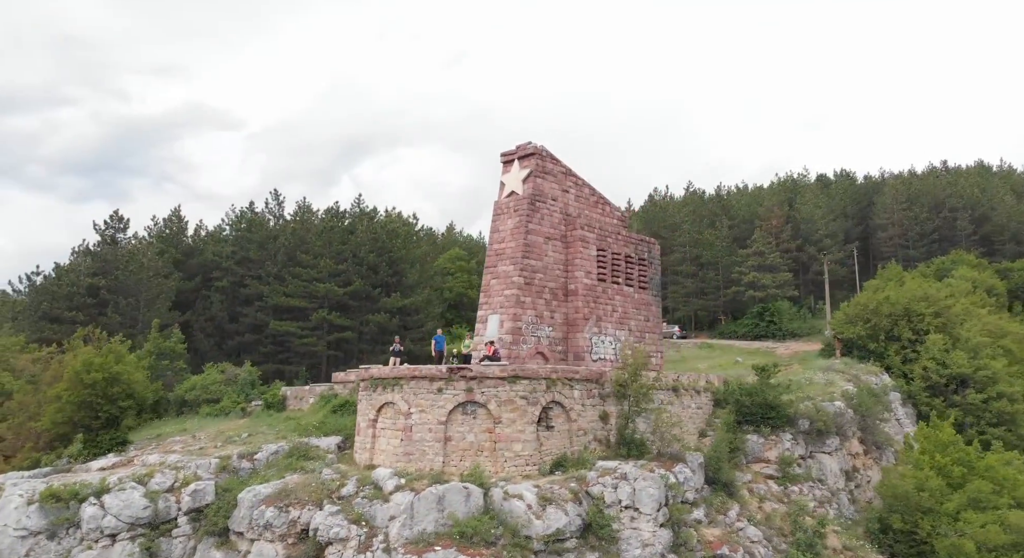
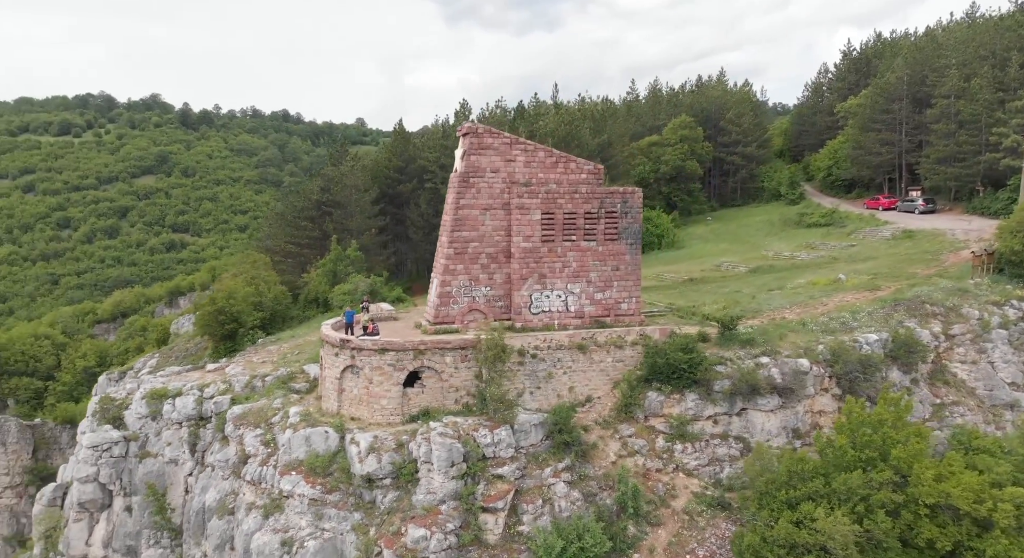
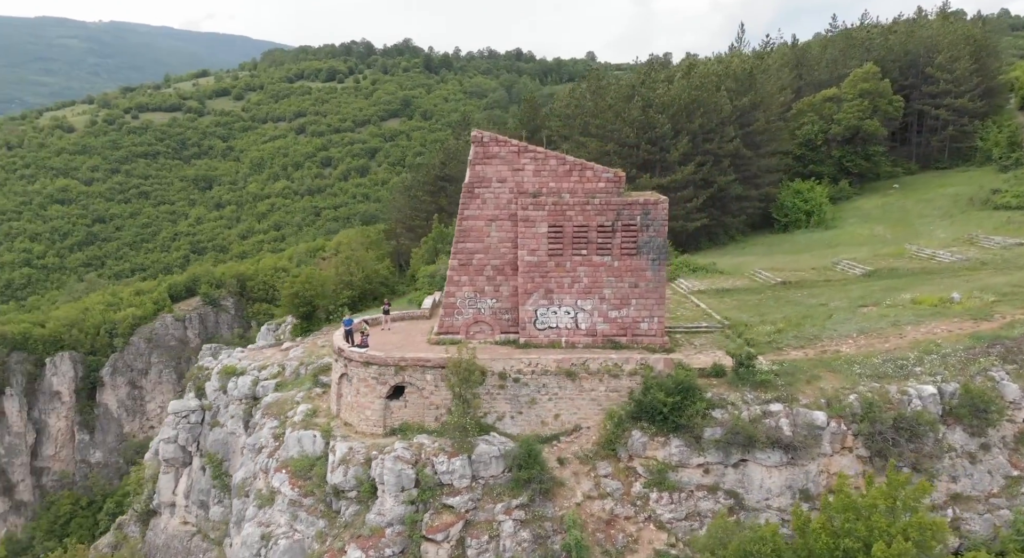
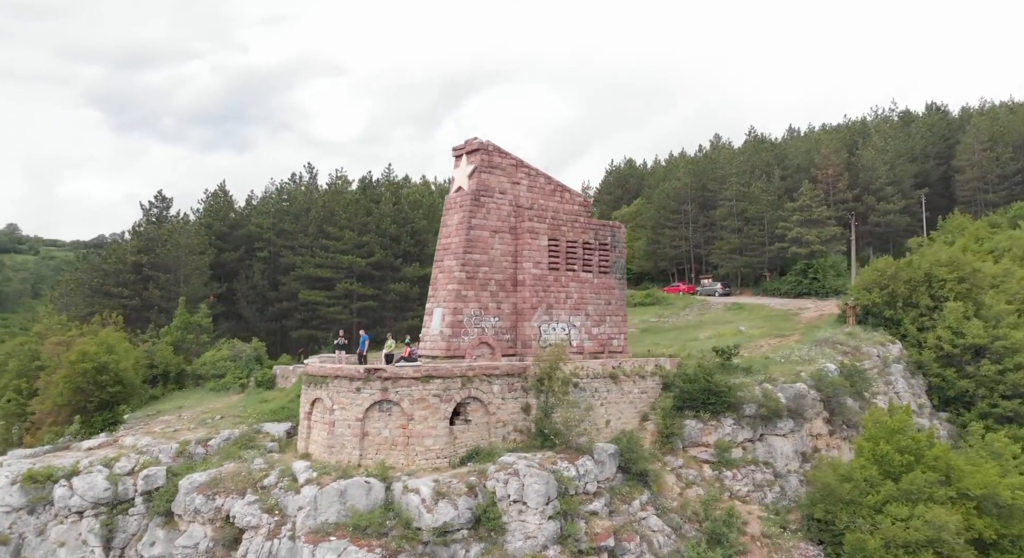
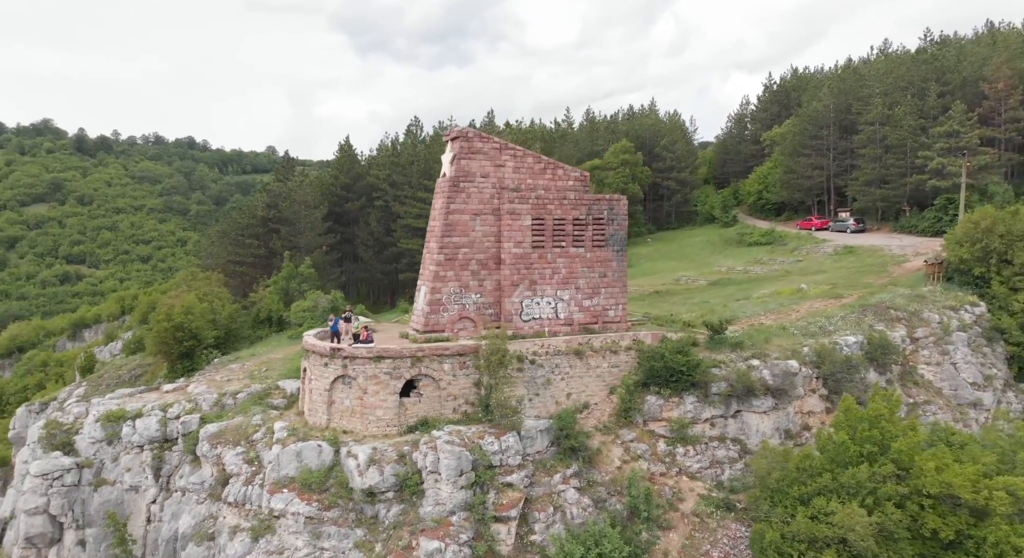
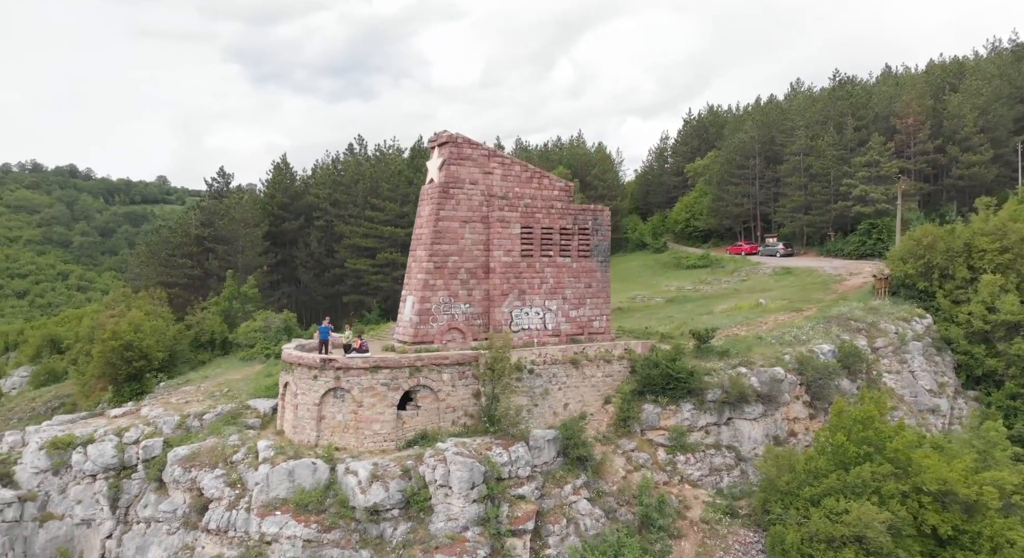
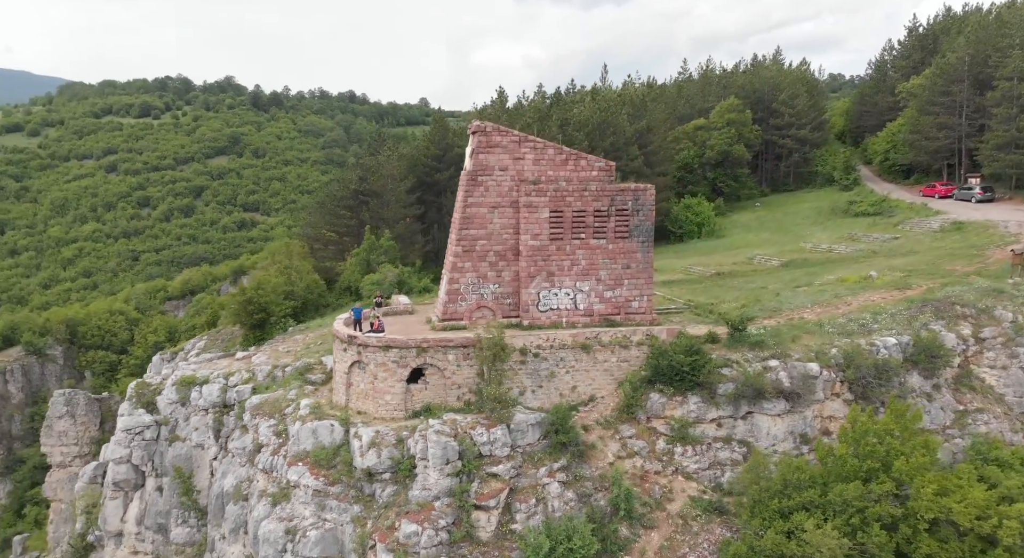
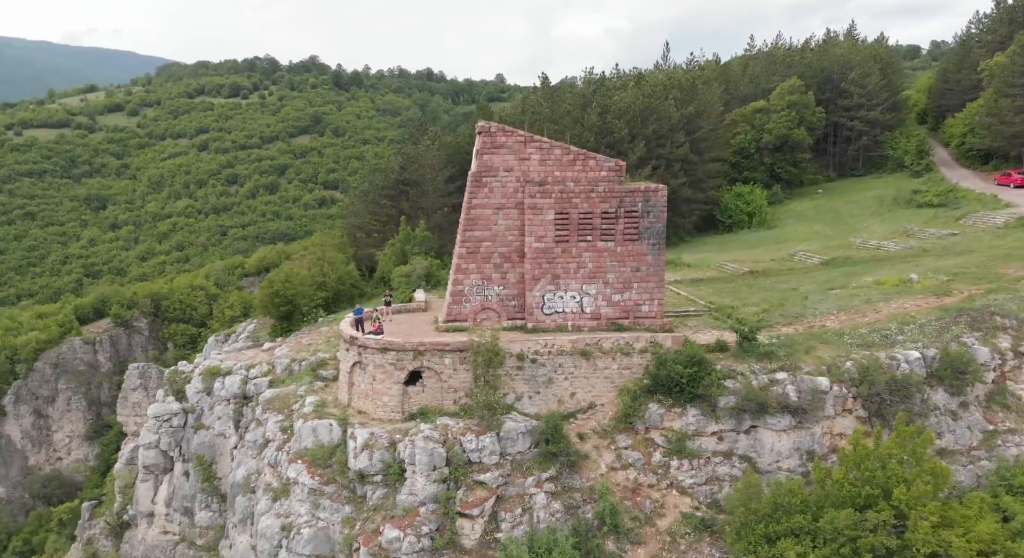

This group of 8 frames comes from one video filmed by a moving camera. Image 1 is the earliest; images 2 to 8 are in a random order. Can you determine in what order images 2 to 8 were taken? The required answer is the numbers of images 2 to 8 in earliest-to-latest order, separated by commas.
4, 6, 5, 2, 7, 8, 3
